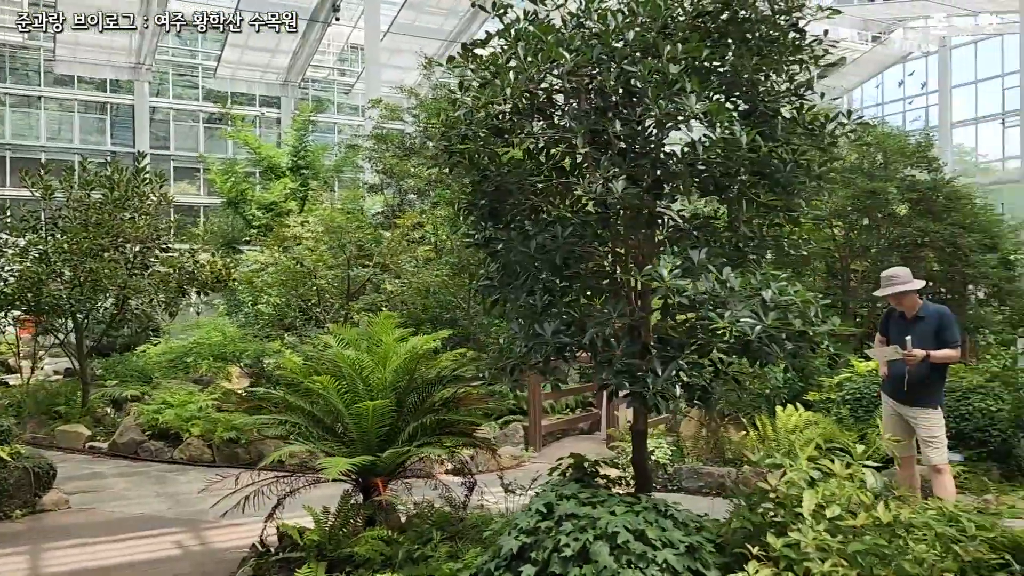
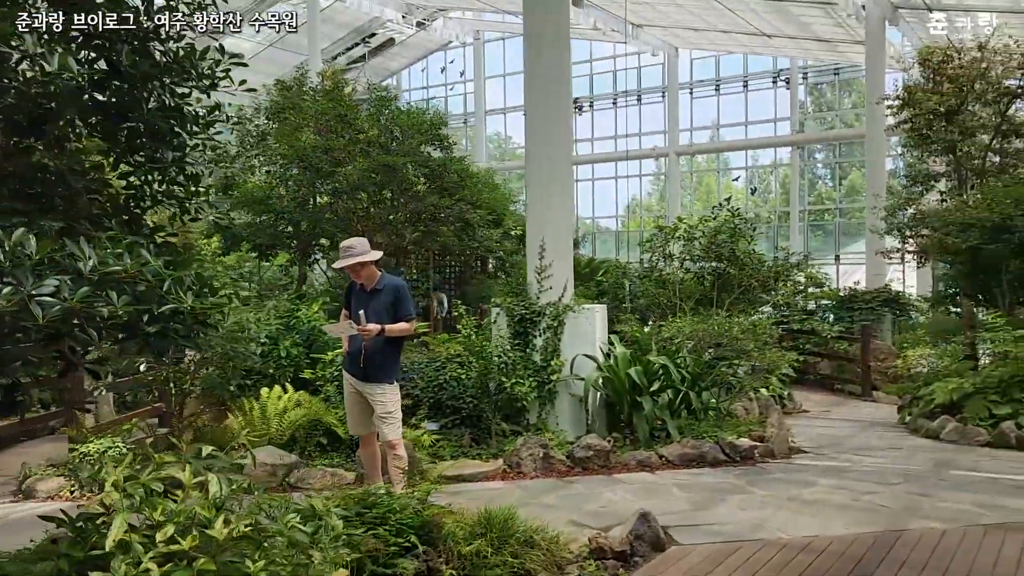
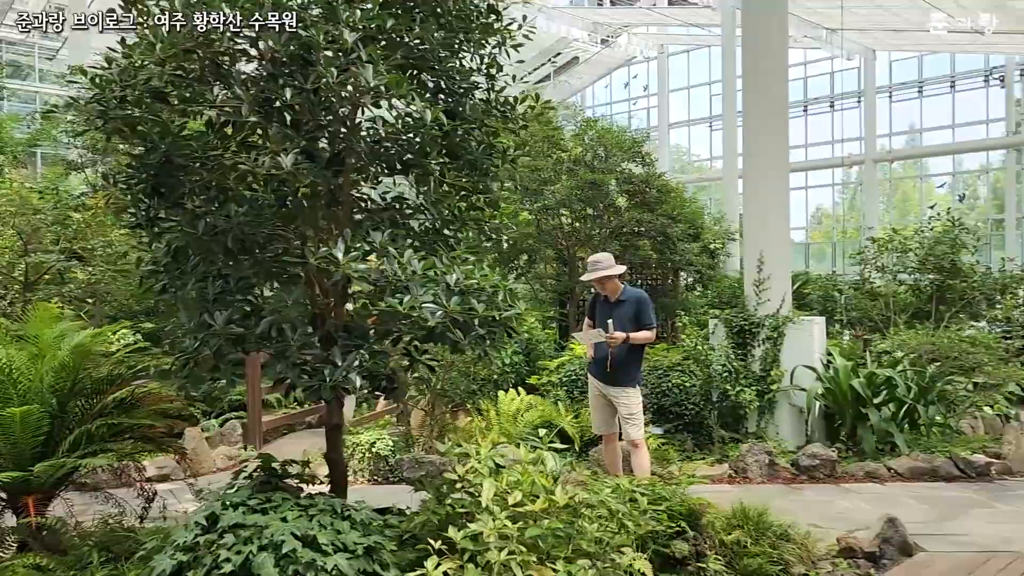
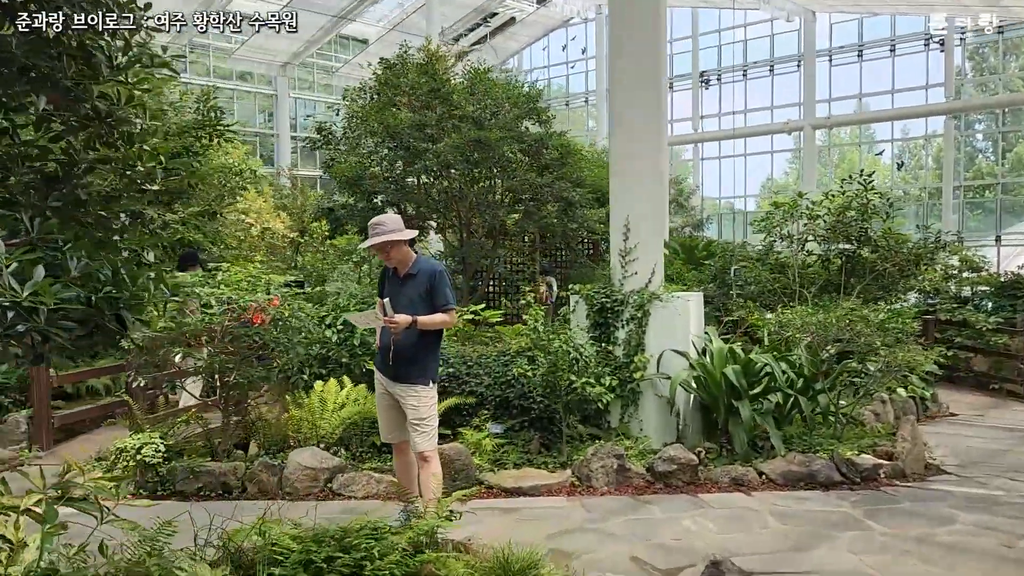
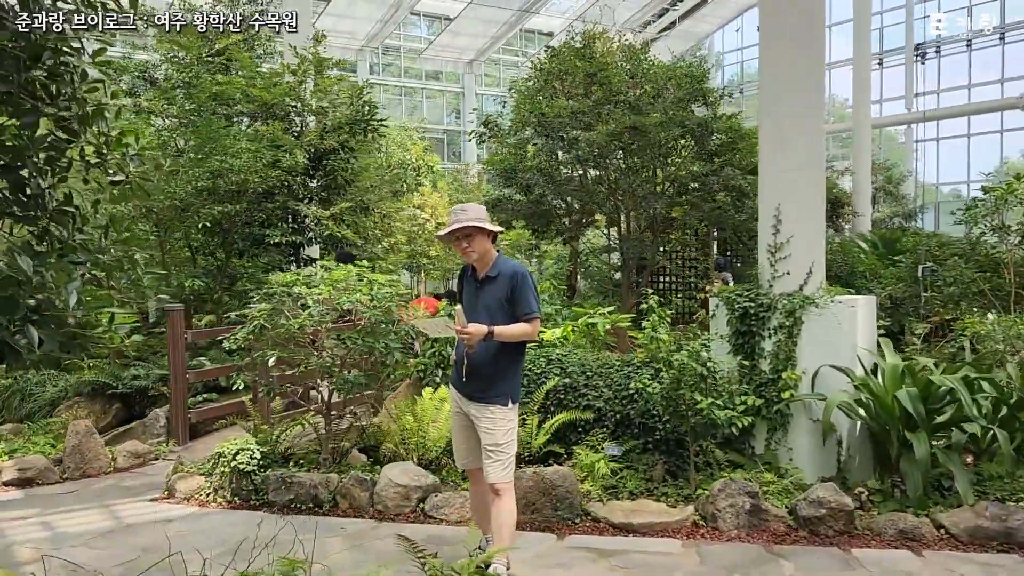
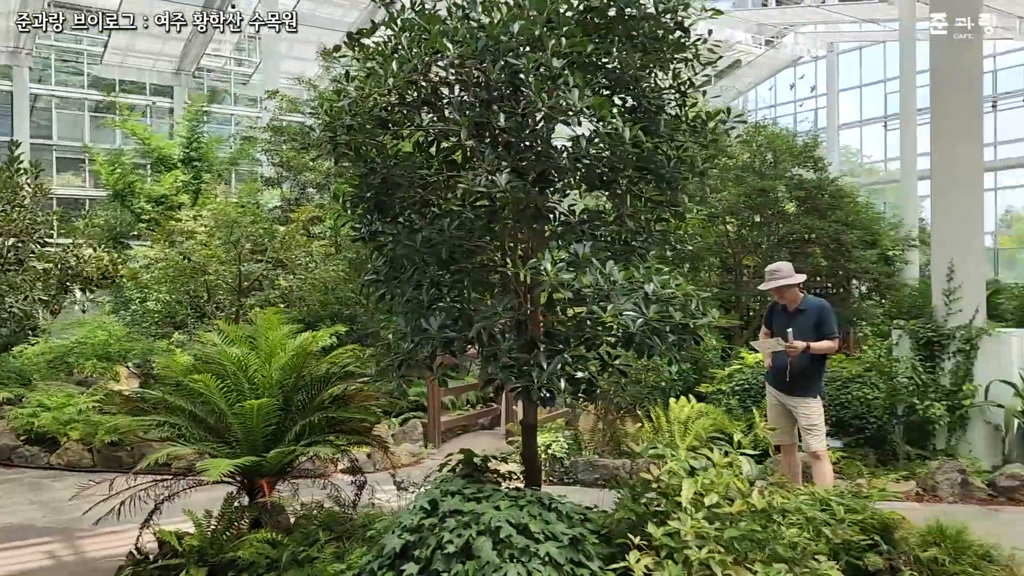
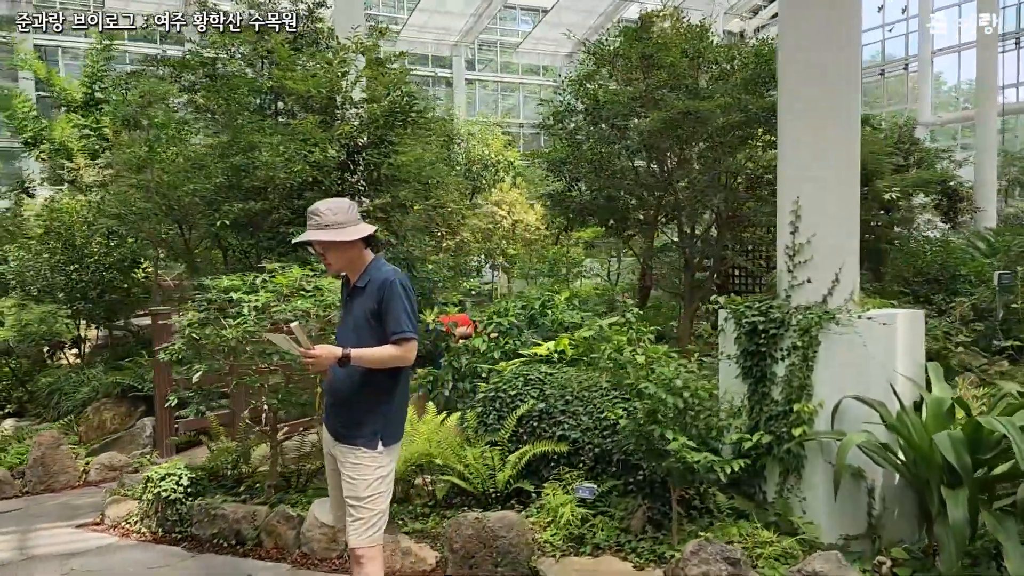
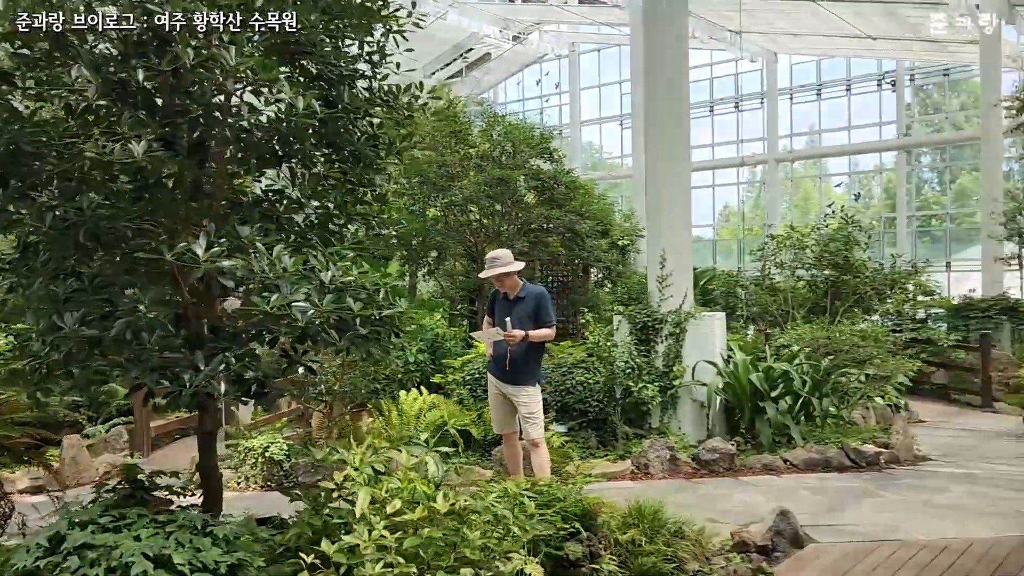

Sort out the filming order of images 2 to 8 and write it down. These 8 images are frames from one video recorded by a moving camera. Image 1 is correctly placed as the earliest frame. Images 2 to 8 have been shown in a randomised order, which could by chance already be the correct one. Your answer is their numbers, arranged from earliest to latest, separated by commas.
6, 3, 8, 2, 4, 5, 7
